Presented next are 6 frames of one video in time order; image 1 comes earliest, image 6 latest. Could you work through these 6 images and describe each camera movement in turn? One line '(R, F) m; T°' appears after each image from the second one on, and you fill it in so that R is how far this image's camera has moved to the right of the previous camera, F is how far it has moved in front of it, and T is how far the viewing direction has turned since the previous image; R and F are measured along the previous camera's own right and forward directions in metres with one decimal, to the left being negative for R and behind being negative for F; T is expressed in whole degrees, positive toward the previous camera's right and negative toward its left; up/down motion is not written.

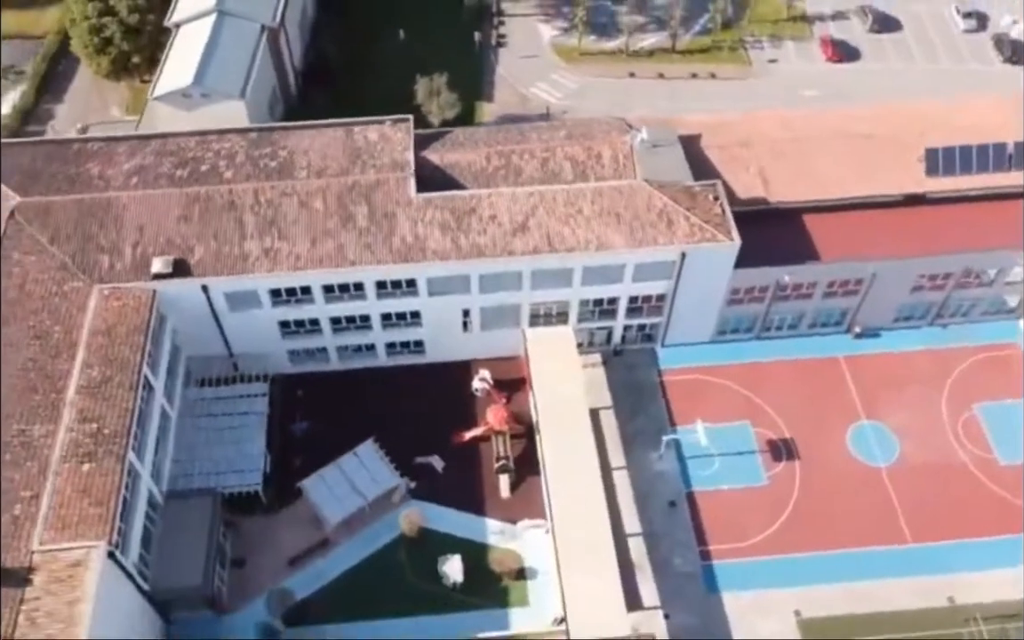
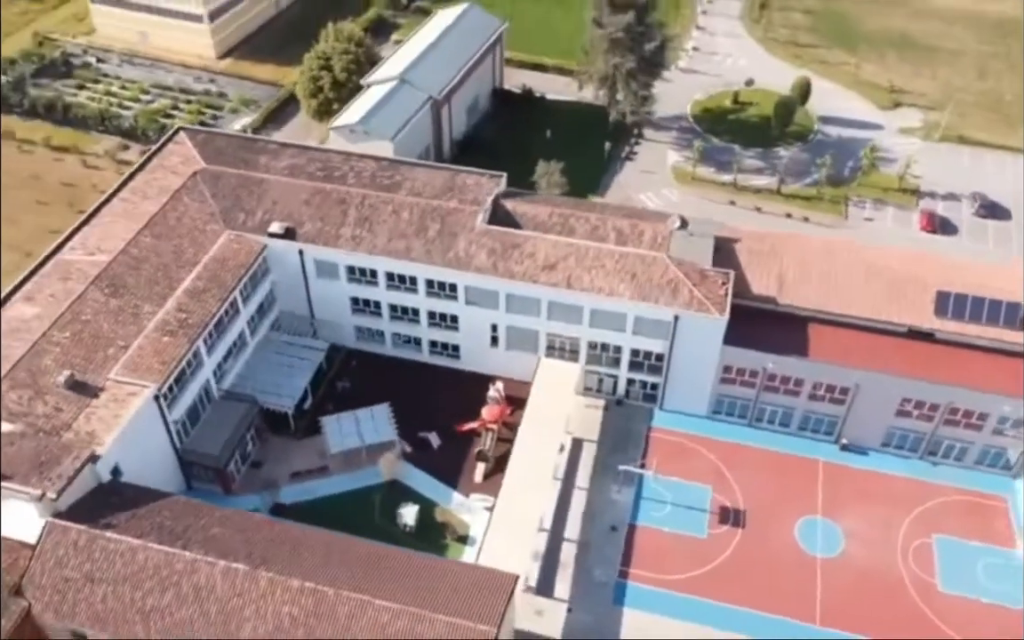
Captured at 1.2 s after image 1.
(+6.5, -3.6) m; -15°
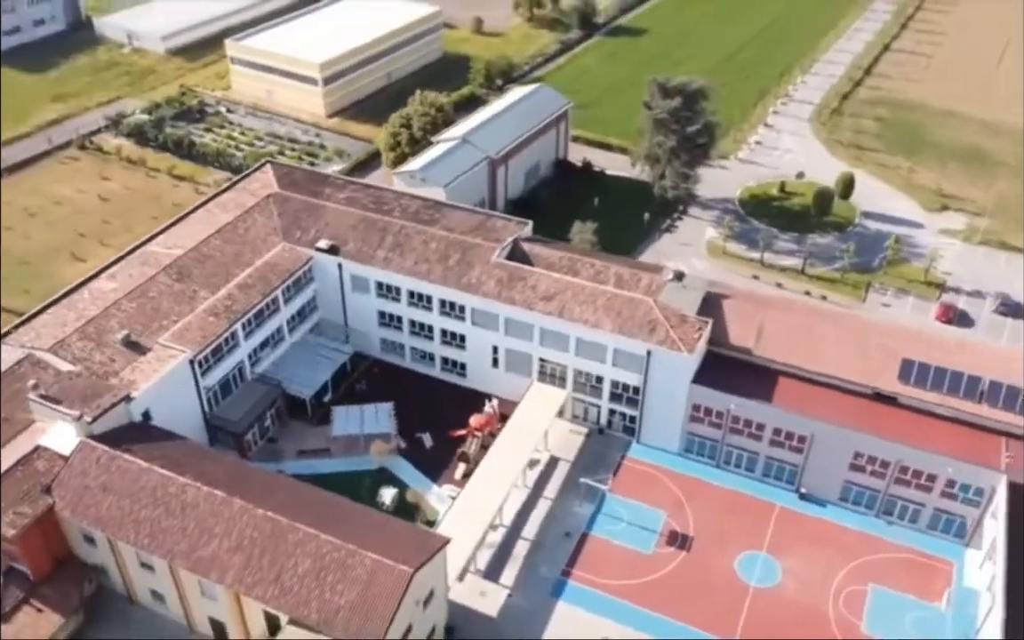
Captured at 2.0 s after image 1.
(+4.5, -3.1) m; -8°
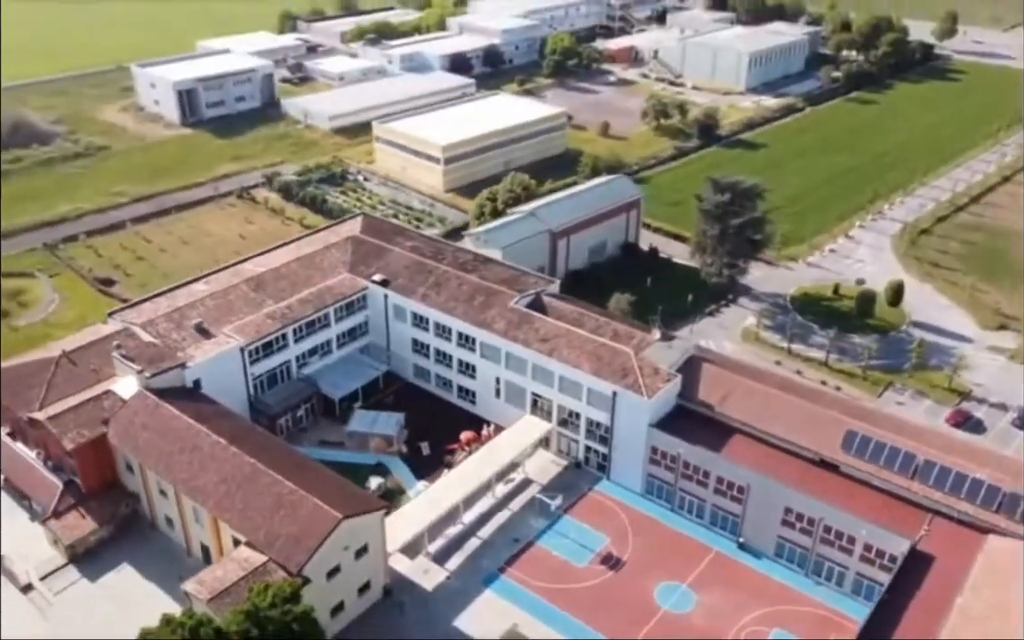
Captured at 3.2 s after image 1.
(+7.4, -4.0) m; -12°
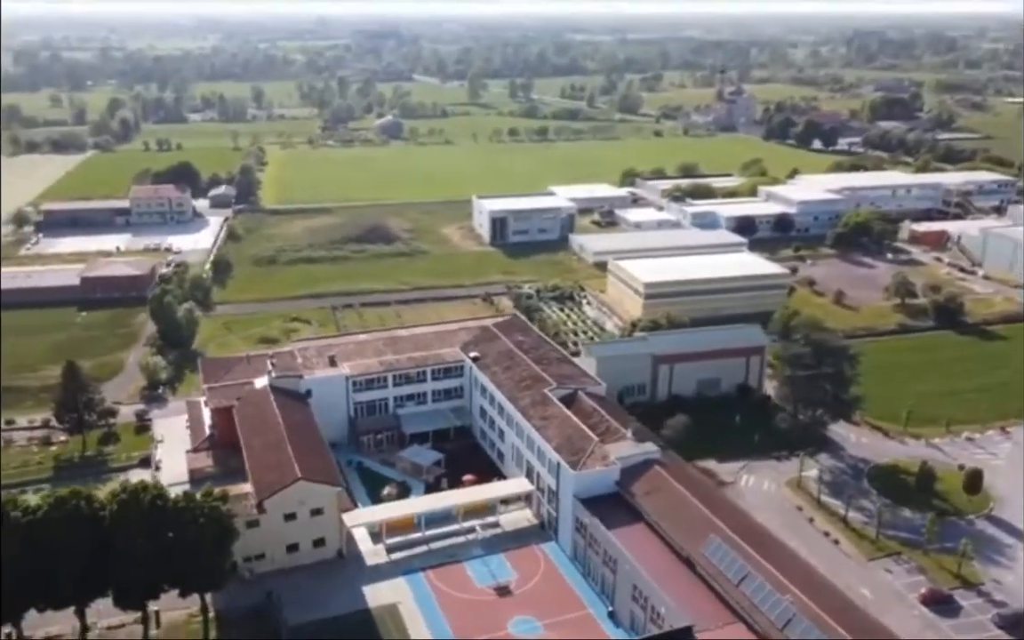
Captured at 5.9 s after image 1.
(+19.7, -4.8) m; -28°
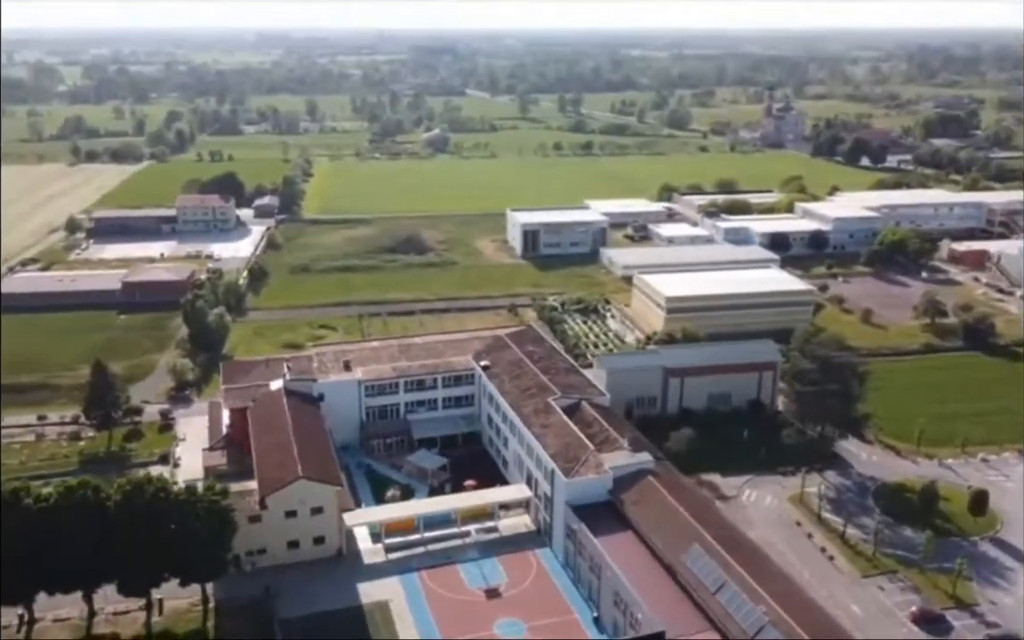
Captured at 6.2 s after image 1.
(+2.5, -1.0) m; -3°
